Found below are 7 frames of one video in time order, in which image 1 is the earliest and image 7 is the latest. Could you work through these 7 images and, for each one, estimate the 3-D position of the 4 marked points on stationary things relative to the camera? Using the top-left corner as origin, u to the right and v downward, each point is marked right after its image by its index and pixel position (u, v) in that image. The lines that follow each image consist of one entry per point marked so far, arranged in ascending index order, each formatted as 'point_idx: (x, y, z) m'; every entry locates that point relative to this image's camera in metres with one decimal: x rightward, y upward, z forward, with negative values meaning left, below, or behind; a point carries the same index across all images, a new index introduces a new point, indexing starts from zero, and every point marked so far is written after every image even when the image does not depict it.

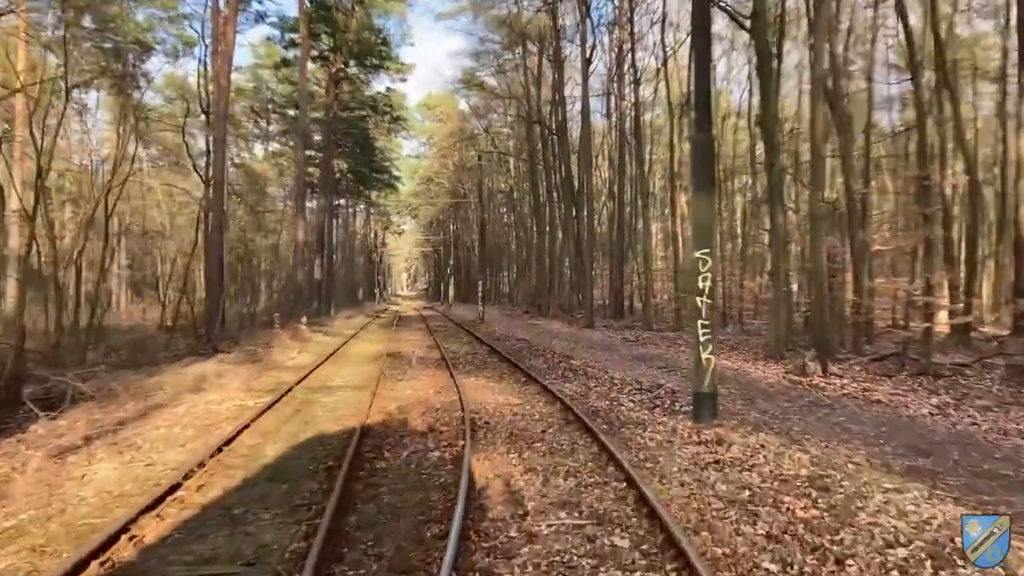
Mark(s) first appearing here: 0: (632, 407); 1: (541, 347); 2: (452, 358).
0: (+1.3, -1.2, +9.4) m
1: (+0.6, -1.3, +19.2) m
2: (-1.1, -1.4, +17.2) m
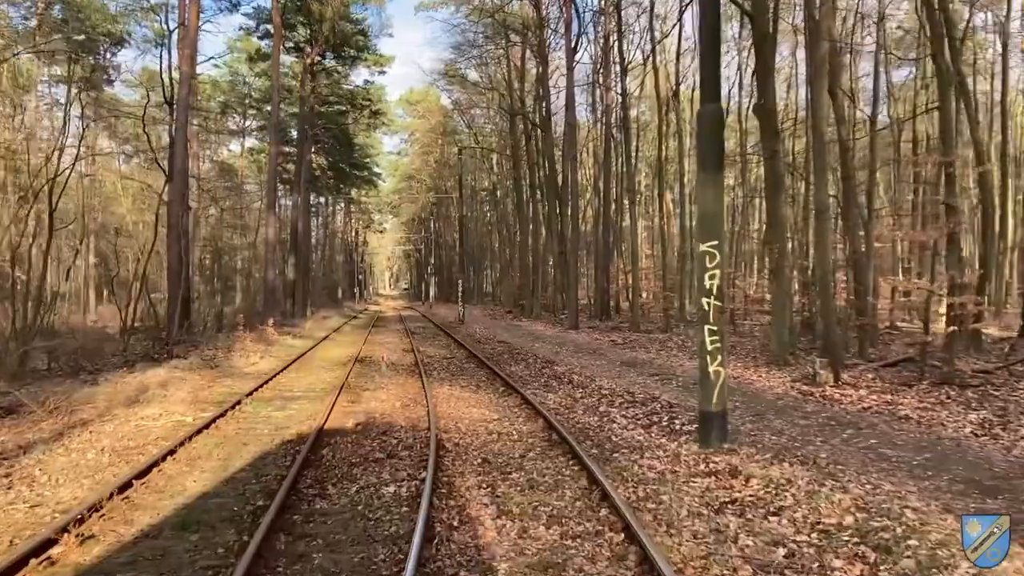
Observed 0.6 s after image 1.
0: (+1.0, -1.2, +8.2) m
1: (+0.2, -1.3, +18.0) m
2: (-1.5, -1.3, +15.9) m
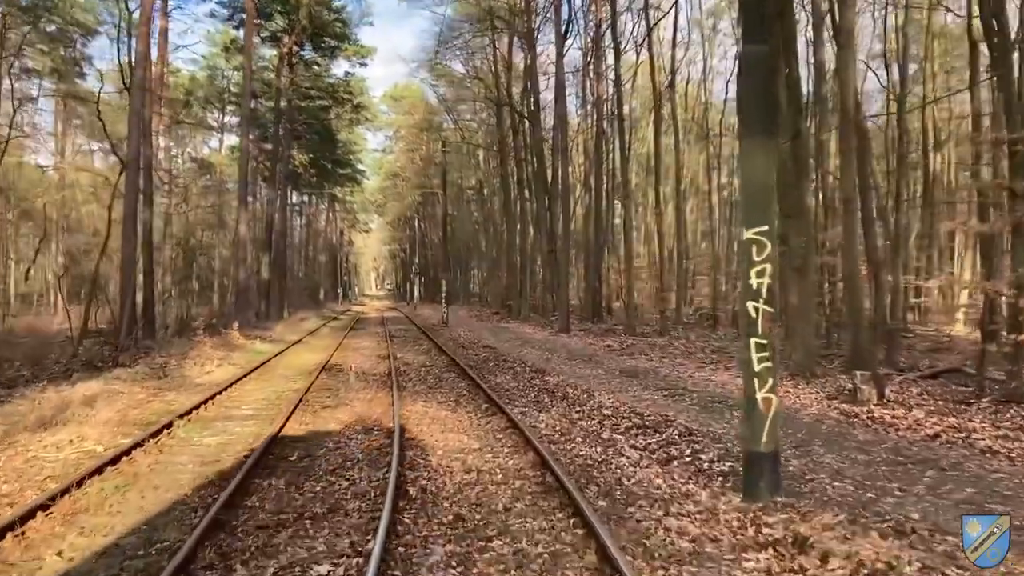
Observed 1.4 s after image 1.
0: (+0.9, -1.2, +6.5) m
1: (0.0, -1.3, +16.3) m
2: (-1.7, -1.3, +14.2) m
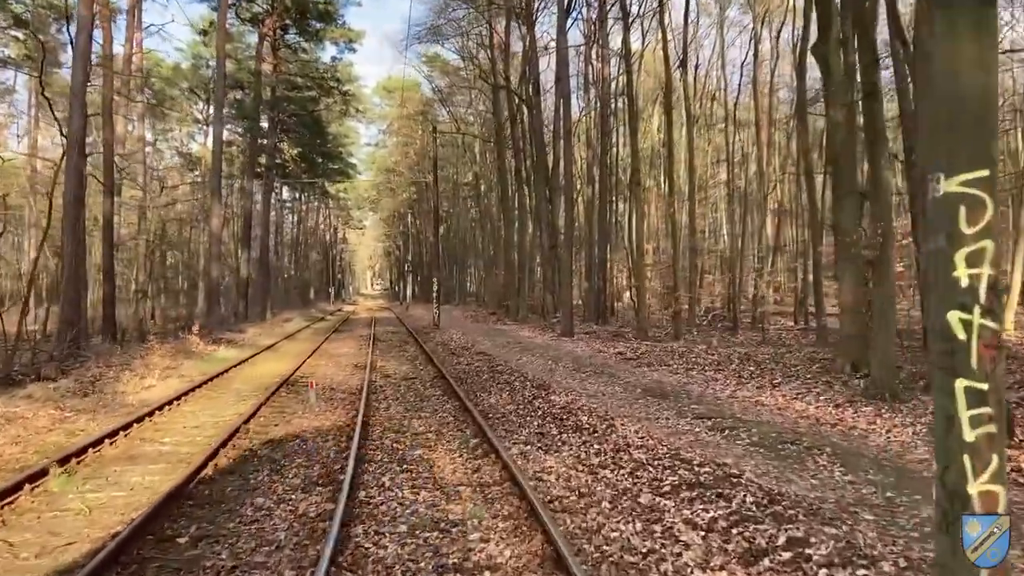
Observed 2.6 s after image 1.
0: (+0.9, -1.2, +4.1) m
1: (-0.1, -1.2, +14.0) m
2: (-1.8, -1.3, +11.9) m
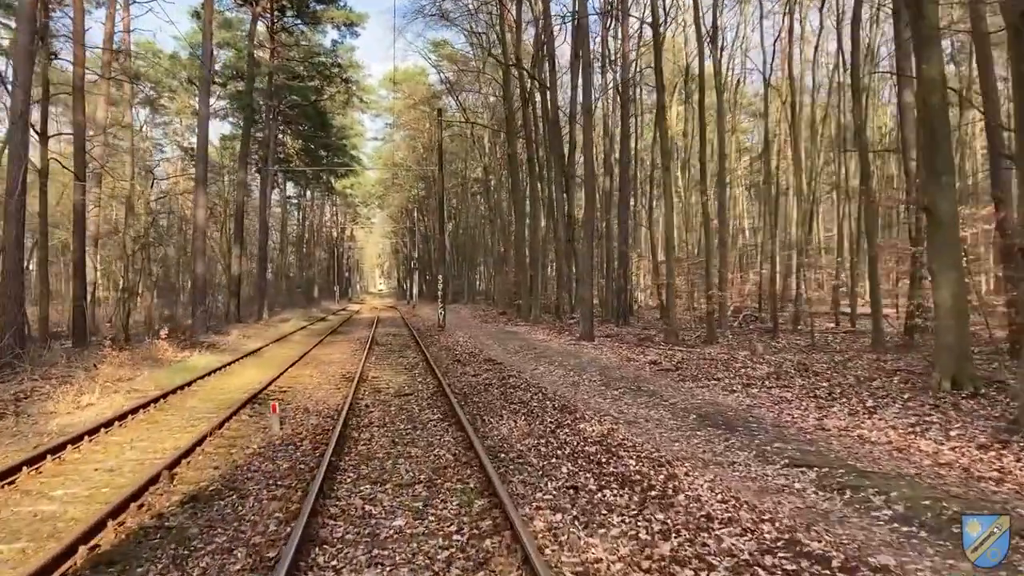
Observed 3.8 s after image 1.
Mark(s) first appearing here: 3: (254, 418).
0: (+1.0, -1.2, +1.8) m
1: (+0.1, -1.2, +11.7) m
2: (-1.6, -1.3, +9.6) m
3: (-2.6, -1.3, +9.1) m
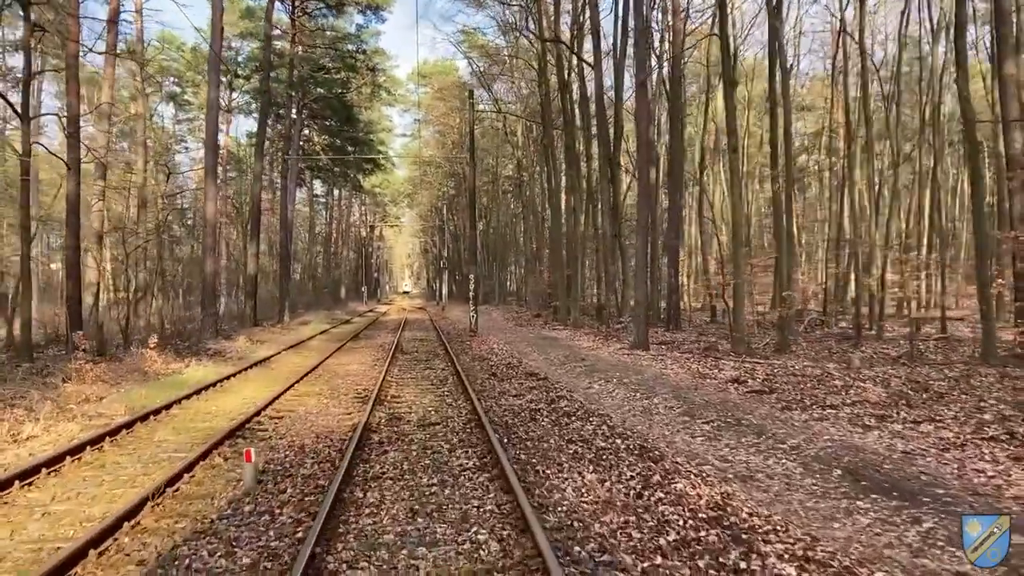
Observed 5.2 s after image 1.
0: (+1.2, -1.2, -0.5) m
1: (+0.7, -1.2, +9.3) m
2: (-1.1, -1.3, +7.3) m
3: (-2.2, -1.3, +6.9) m
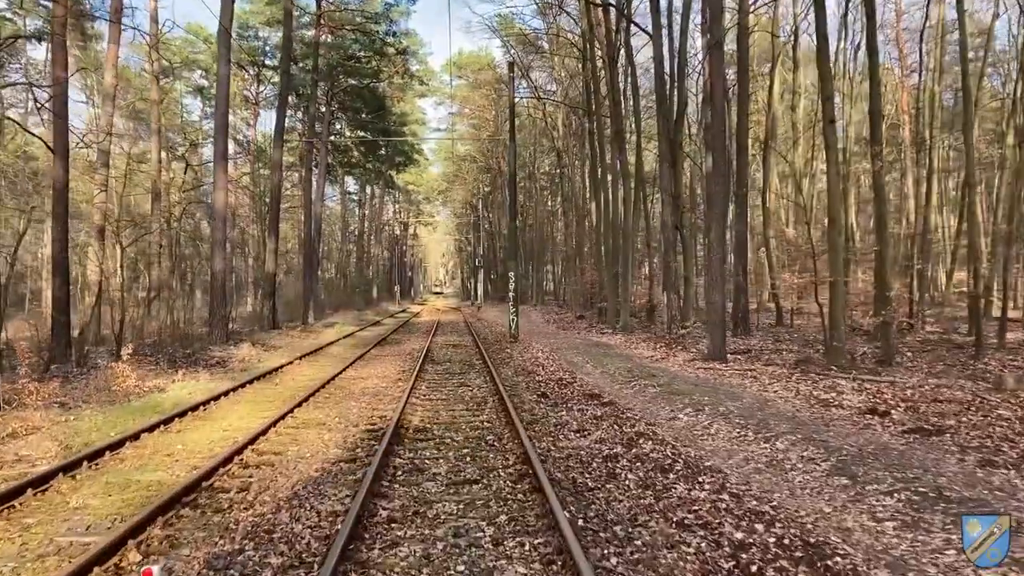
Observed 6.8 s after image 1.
0: (+1.3, -1.2, -3.2) m
1: (+1.2, -1.2, +6.7) m
2: (-0.7, -1.3, +4.8) m
3: (-1.7, -1.3, +4.4) m
